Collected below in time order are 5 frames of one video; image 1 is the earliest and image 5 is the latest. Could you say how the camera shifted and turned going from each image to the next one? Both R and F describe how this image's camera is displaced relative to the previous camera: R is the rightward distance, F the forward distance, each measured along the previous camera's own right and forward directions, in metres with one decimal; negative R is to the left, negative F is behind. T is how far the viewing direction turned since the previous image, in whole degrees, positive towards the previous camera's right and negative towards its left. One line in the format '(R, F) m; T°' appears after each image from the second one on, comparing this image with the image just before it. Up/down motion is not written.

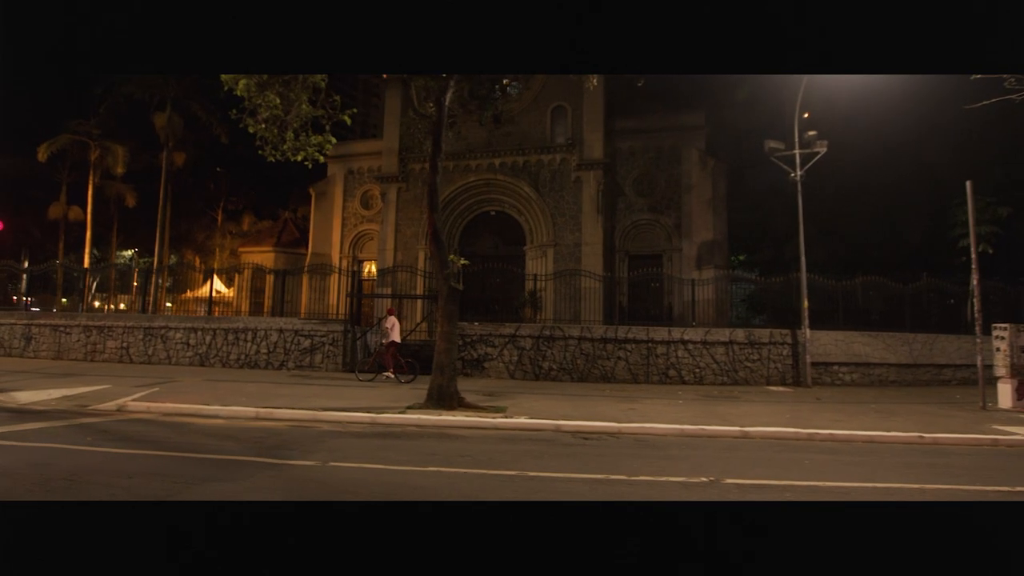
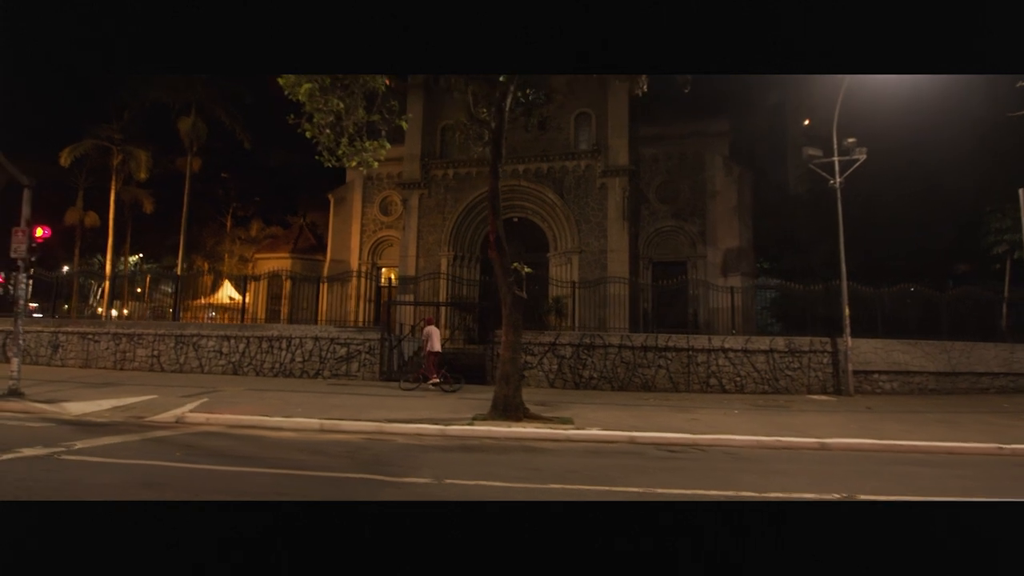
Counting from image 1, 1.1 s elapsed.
(-0.8, +0.1) m; 0°
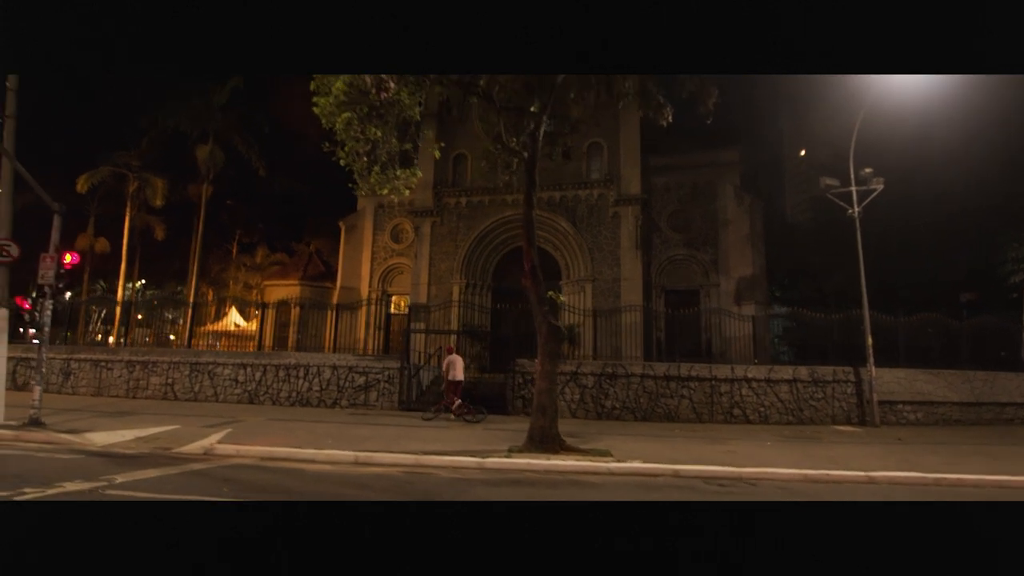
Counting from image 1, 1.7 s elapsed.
(-0.4, +0.1) m; 0°
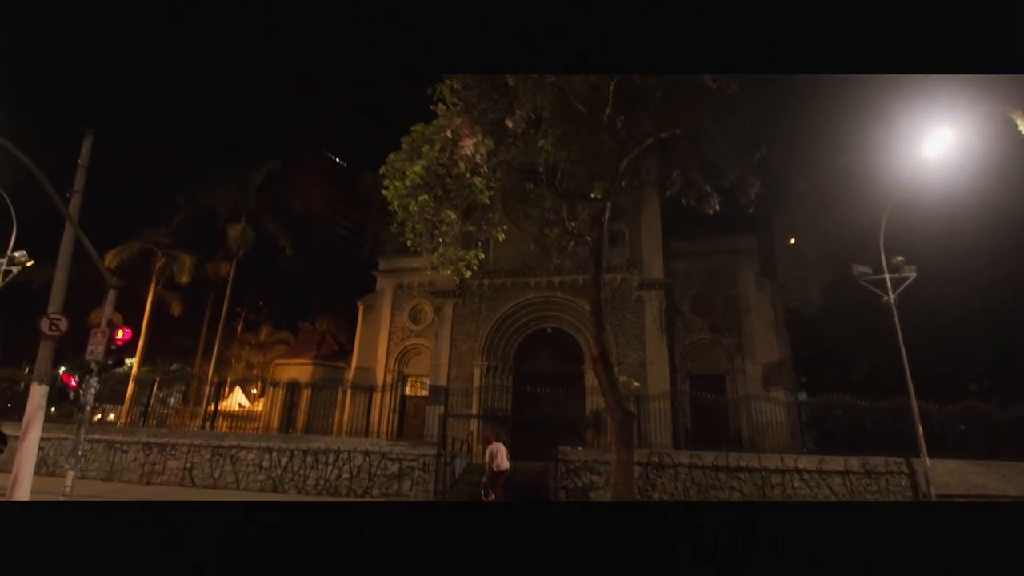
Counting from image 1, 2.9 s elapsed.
(-0.9, +0.1) m; +1°
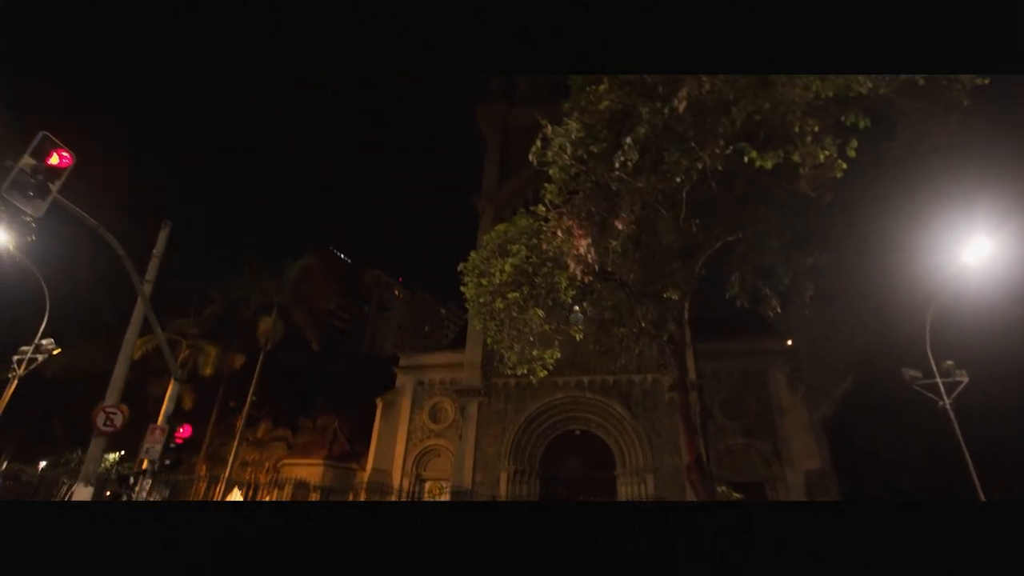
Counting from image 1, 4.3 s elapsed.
(-1.1, +0.1) m; +1°
